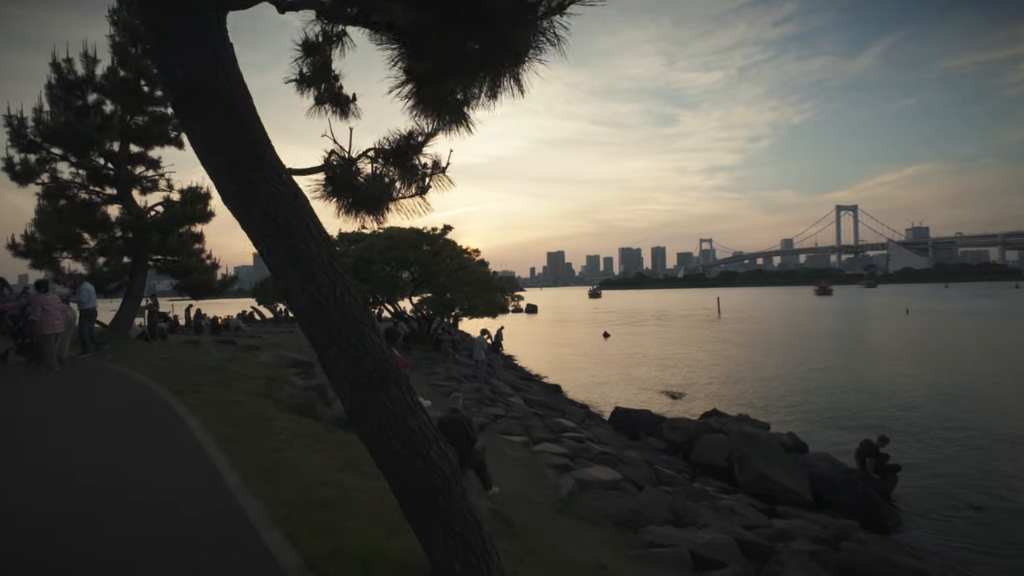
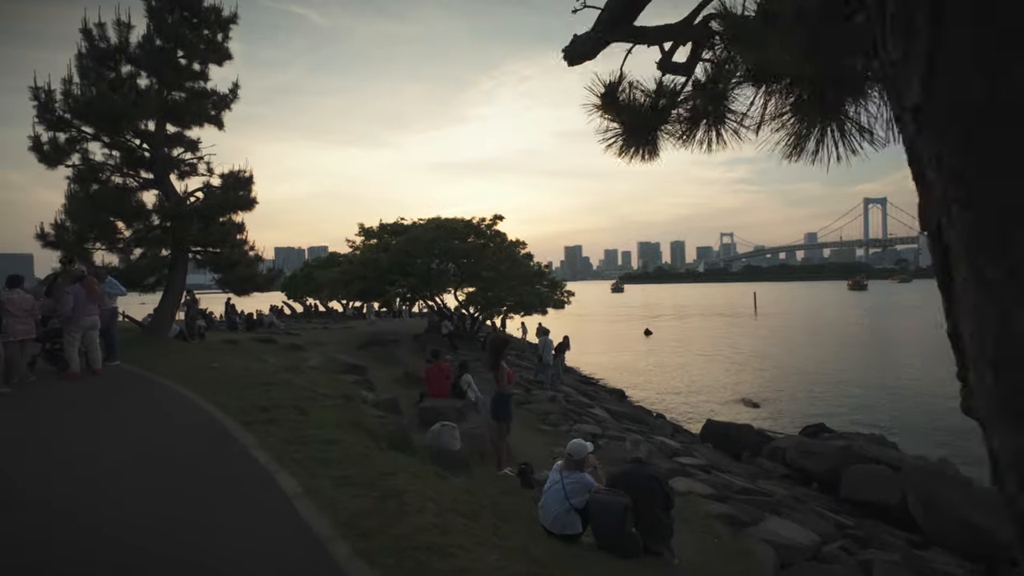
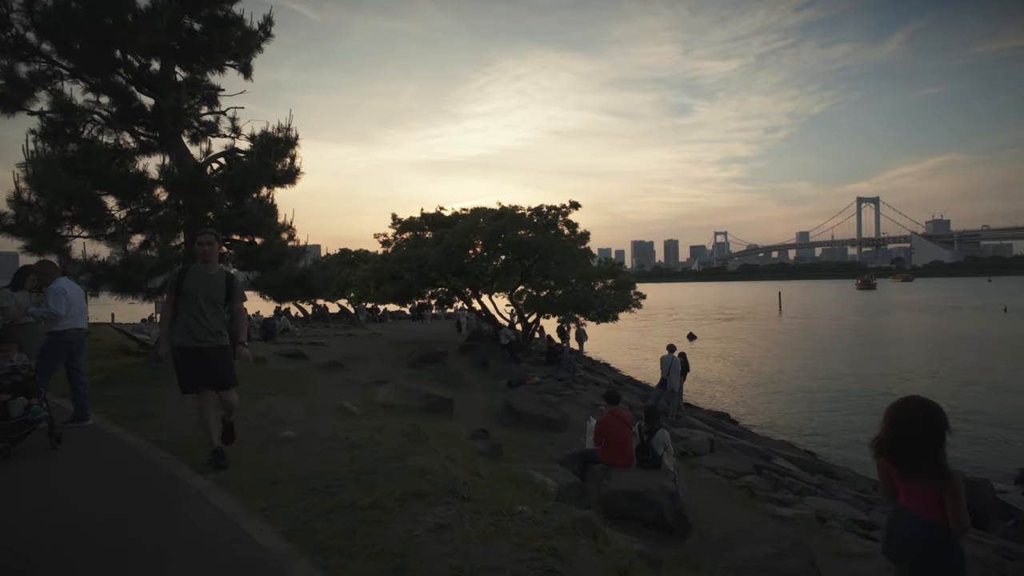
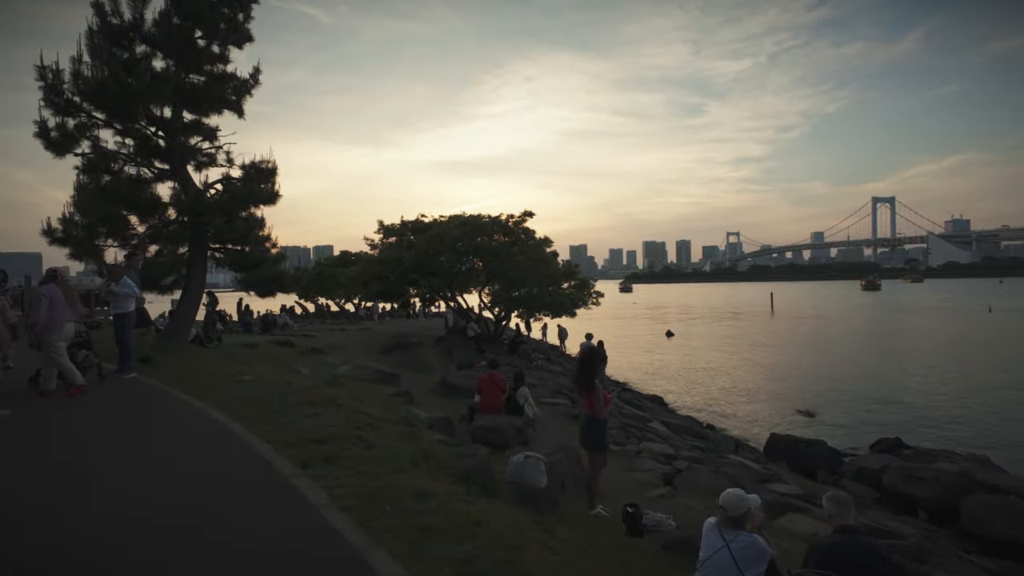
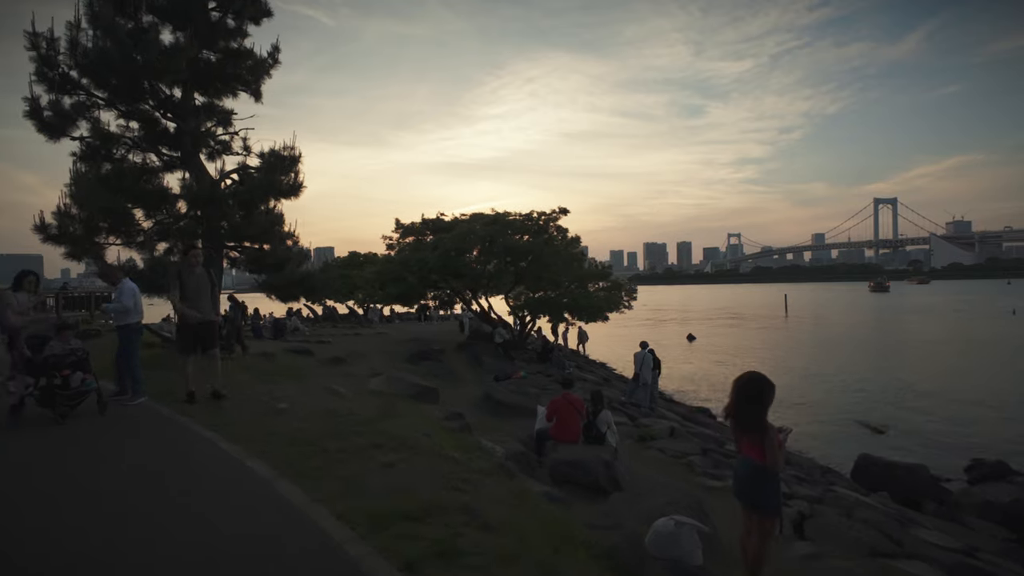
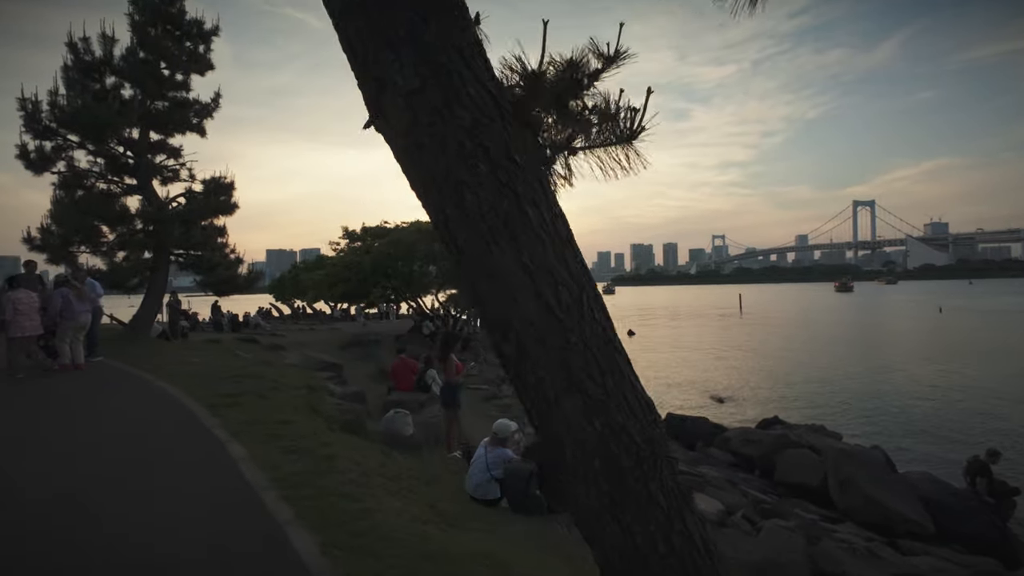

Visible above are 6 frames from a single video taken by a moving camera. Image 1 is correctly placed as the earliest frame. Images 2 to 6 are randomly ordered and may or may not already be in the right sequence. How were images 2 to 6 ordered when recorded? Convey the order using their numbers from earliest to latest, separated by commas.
6, 2, 4, 5, 3
